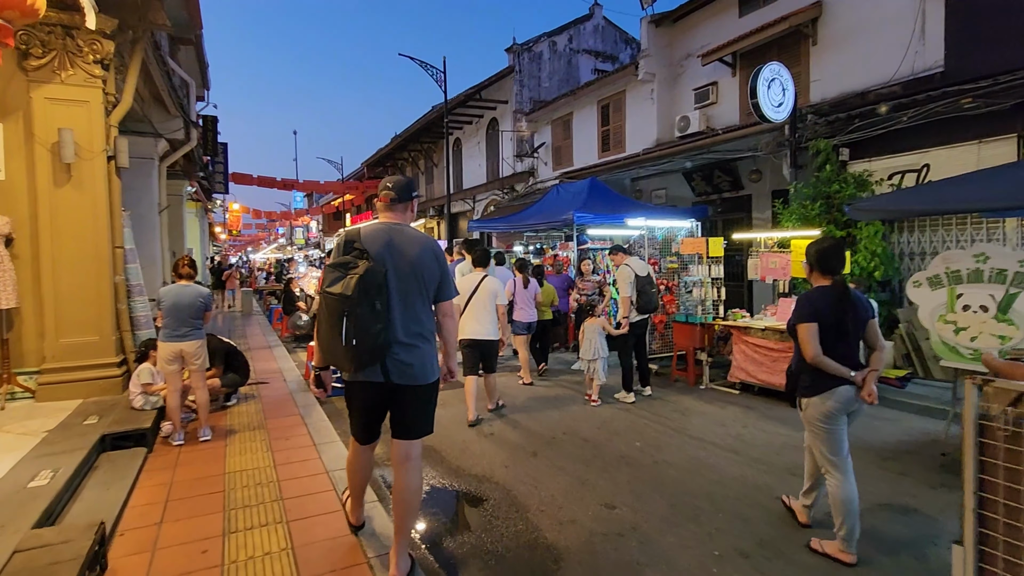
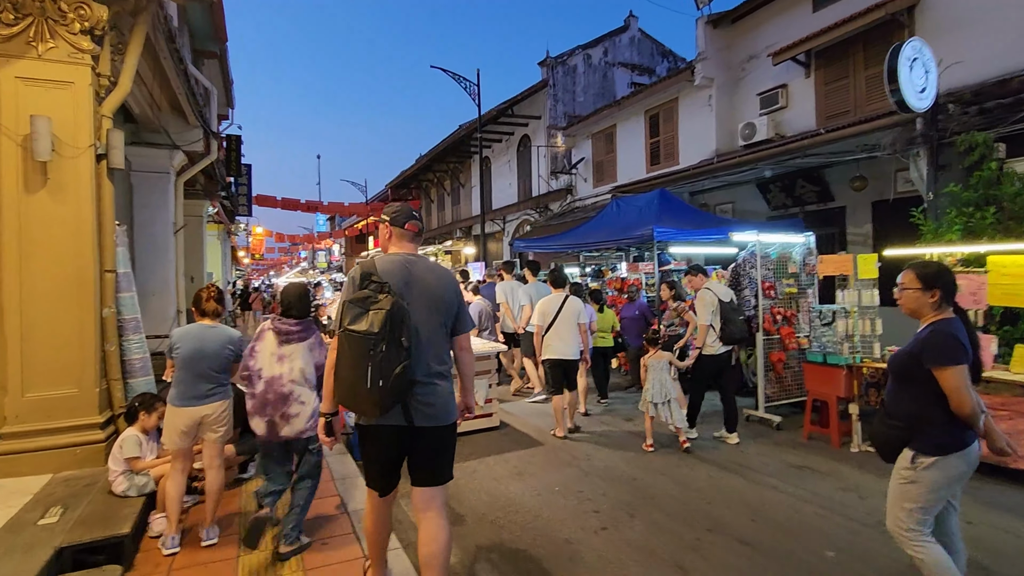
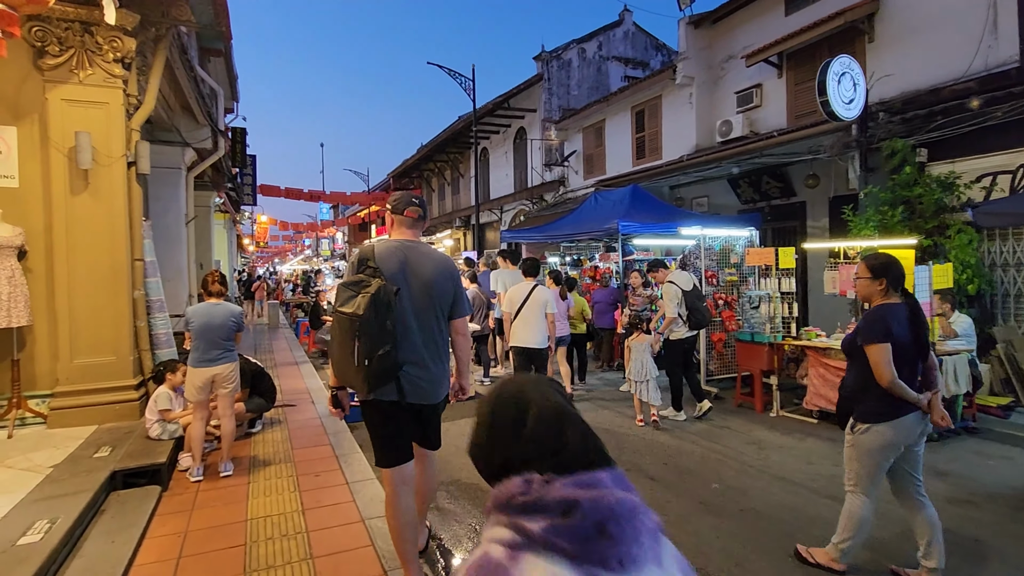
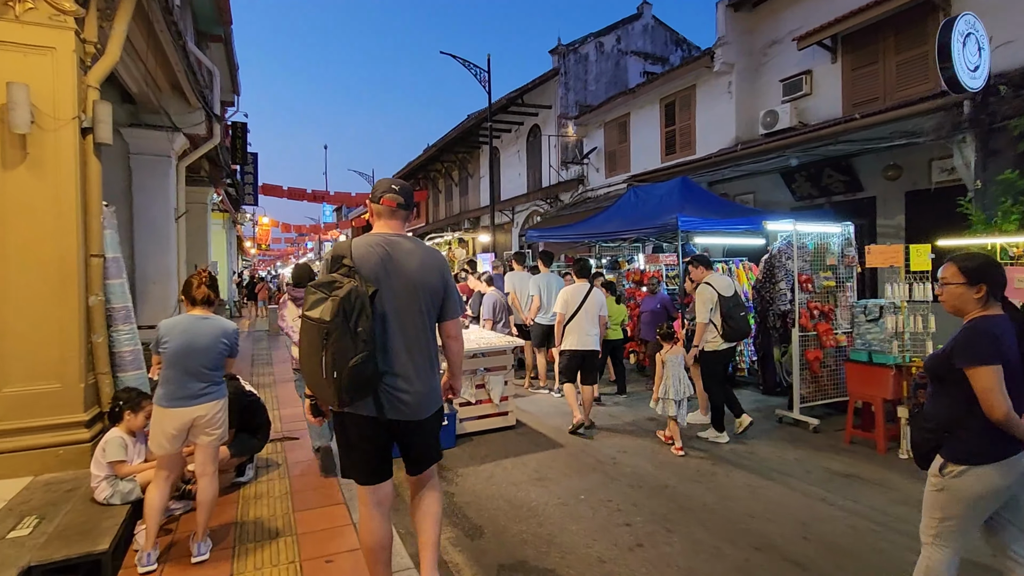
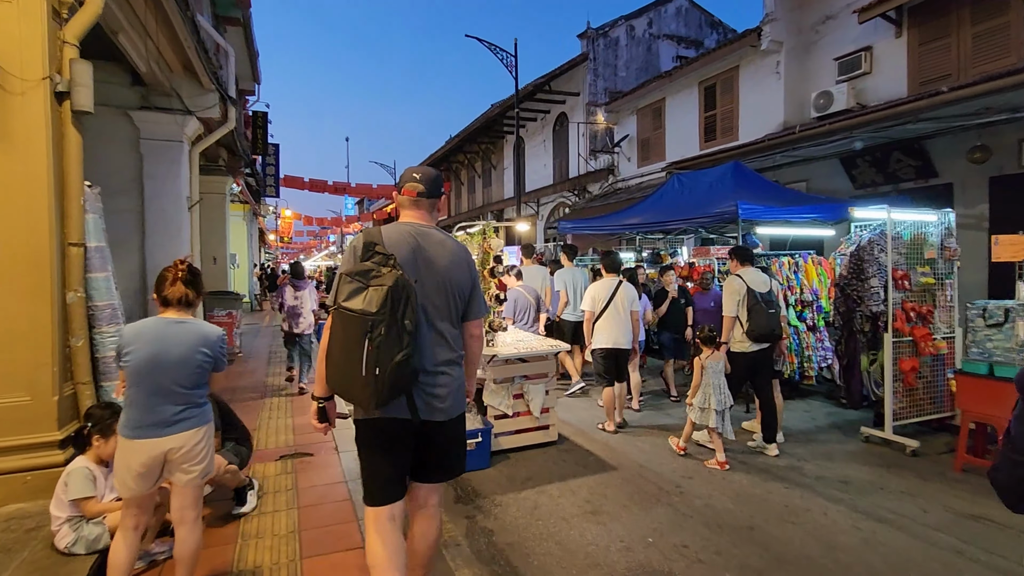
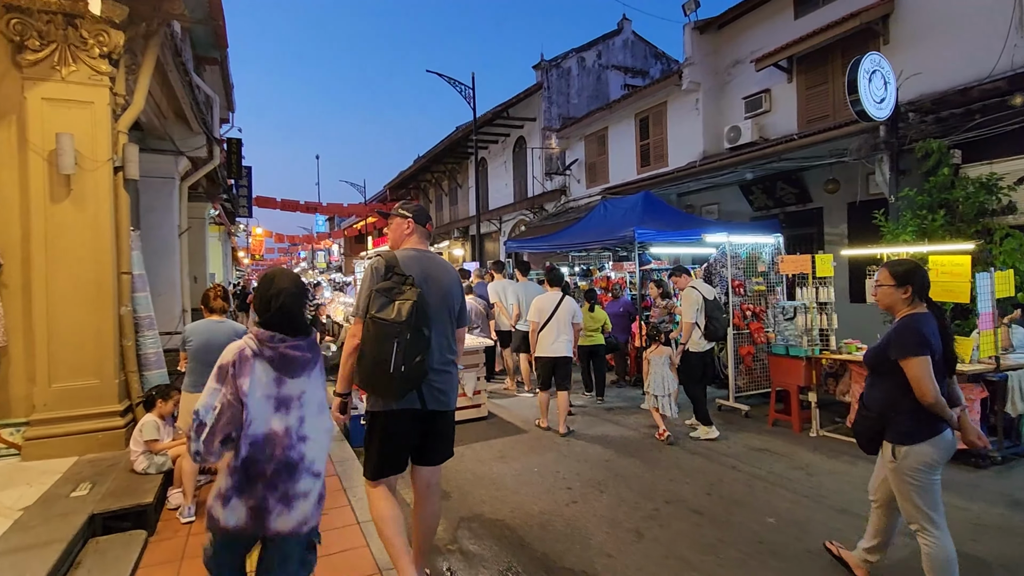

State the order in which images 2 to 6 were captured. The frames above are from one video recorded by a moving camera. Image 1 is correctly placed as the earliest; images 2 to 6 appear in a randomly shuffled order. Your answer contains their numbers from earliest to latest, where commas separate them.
3, 6, 2, 4, 5
